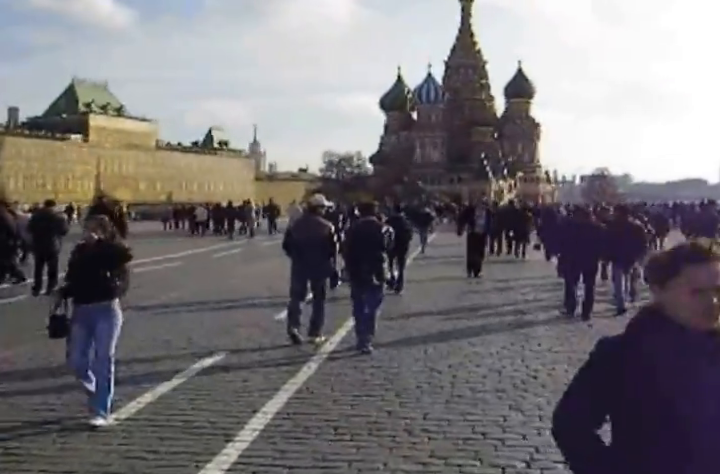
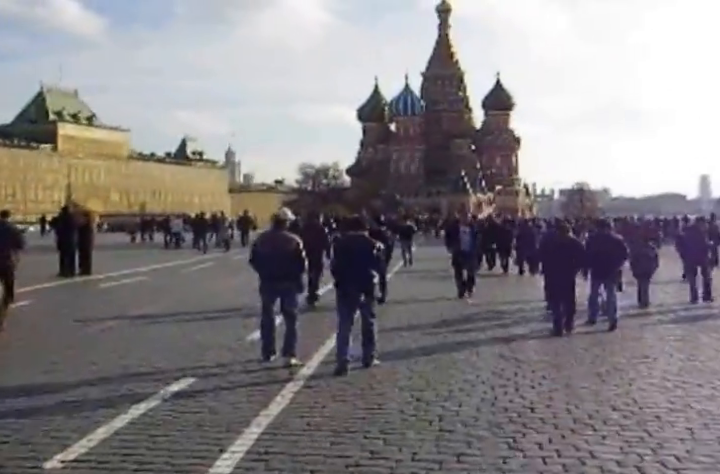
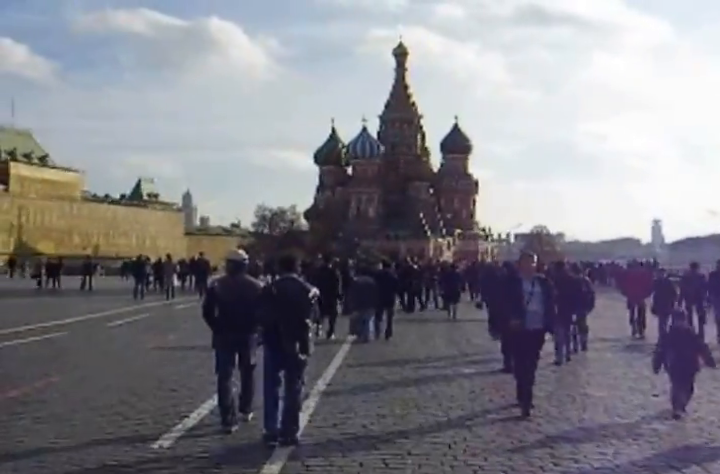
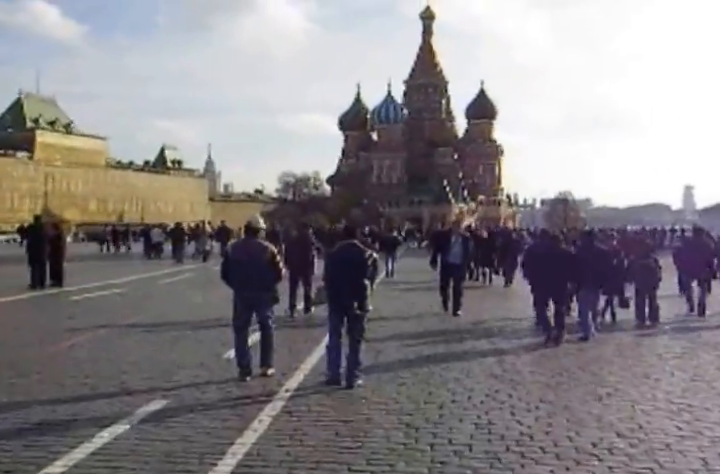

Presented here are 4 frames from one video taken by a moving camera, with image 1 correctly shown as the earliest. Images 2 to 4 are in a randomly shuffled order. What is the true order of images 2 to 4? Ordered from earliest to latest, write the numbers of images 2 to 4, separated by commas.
2, 4, 3
